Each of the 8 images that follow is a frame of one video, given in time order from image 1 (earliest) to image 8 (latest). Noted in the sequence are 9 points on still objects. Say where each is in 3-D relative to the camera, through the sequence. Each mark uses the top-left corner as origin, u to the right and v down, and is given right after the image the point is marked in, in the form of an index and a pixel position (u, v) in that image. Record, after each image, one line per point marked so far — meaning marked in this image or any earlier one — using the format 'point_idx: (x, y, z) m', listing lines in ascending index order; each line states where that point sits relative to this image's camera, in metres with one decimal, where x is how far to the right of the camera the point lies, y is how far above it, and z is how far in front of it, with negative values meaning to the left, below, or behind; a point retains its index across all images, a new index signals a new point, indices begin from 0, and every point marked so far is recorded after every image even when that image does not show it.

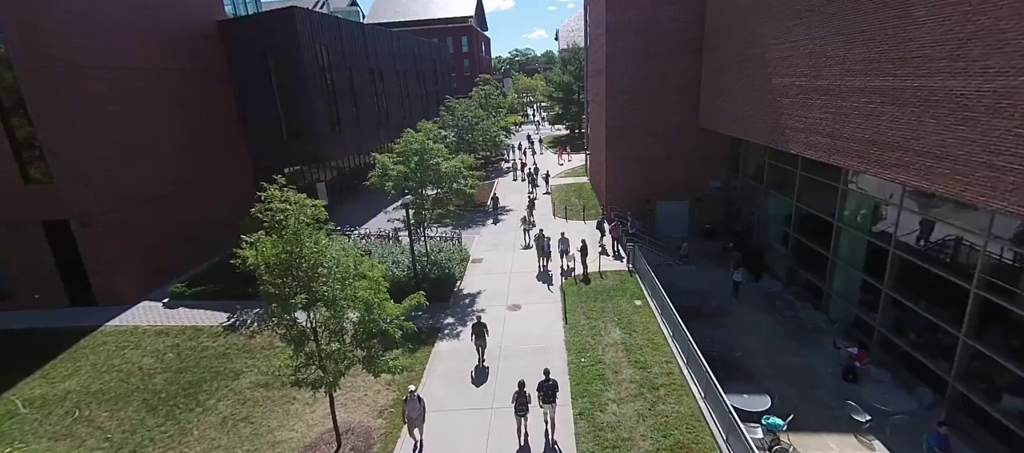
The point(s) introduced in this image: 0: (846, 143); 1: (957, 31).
0: (+6.3, +1.5, +8.2) m
1: (+6.0, +2.6, +5.9) m
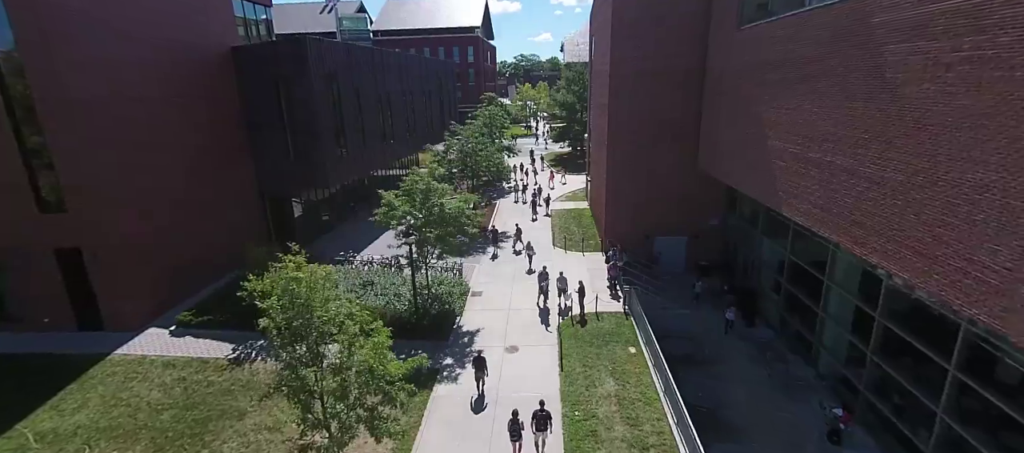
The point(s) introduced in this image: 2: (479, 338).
0: (+6.4, +0.1, +8.5) m
1: (+6.1, +1.3, +6.2) m
2: (-1.0, -3.2, +12.6) m
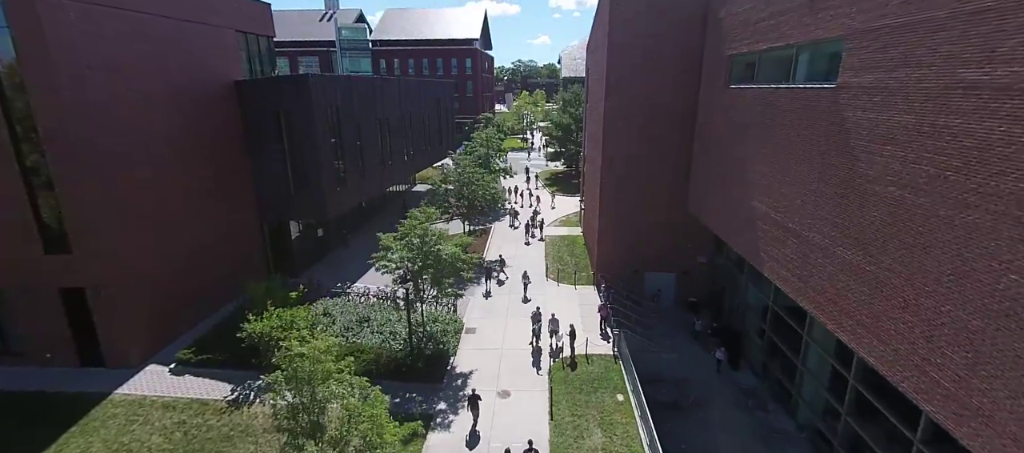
0: (+6.2, -1.4, +9.0) m
1: (+6.1, -0.2, +6.7) m
2: (-1.2, -4.6, +13.0) m
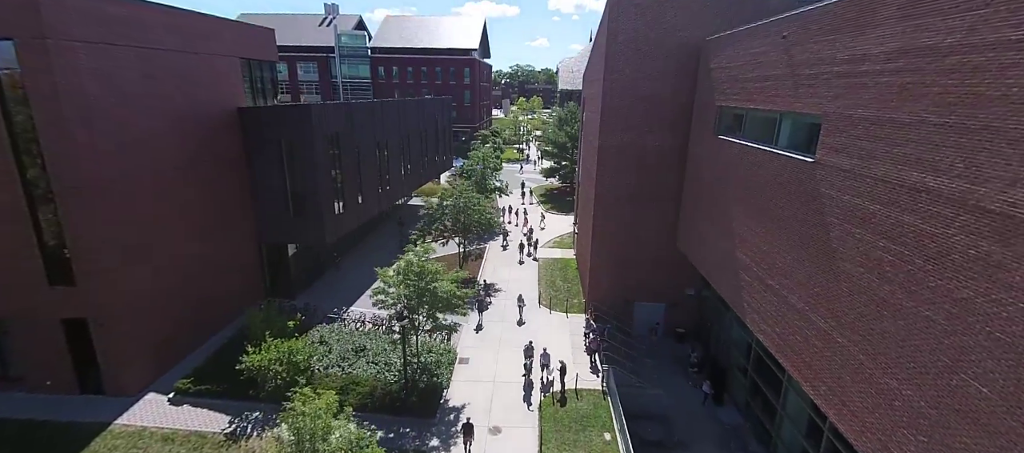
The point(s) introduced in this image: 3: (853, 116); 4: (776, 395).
0: (+6.1, -2.7, +9.5) m
1: (+6.0, -1.5, +7.2) m
2: (-1.5, -5.8, +13.4) m
3: (+6.2, +2.0, +7.8) m
4: (+7.7, -4.9, +12.6) m
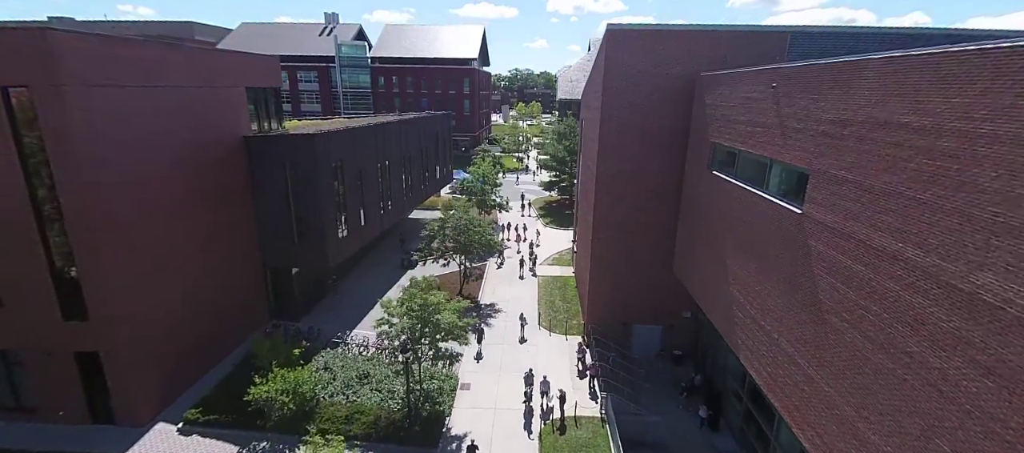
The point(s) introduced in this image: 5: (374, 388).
0: (+6.1, -3.8, +9.9) m
1: (+6.0, -2.6, +7.6) m
2: (-1.4, -6.9, +13.7) m
3: (+6.2, +0.9, +8.2) m
4: (+7.7, -6.0, +12.9) m
5: (-4.9, -5.8, +15.4) m
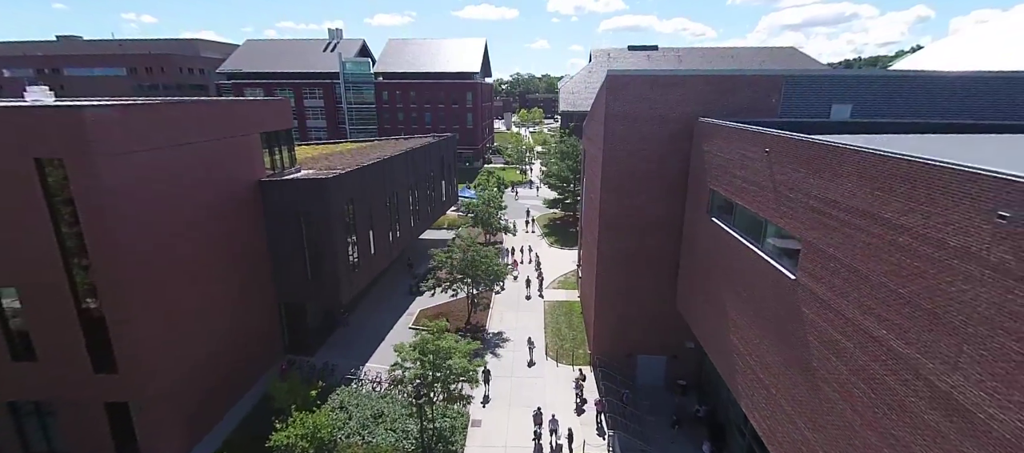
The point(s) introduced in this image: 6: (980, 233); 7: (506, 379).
0: (+6.4, -5.2, +10.4) m
1: (+6.2, -4.0, +8.1) m
2: (-1.1, -8.5, +14.2) m
3: (+6.4, -0.5, +8.7) m
4: (+8.1, -7.5, +13.4) m
5: (-4.6, -7.5, +16.0) m
6: (+6.1, -0.1, +5.6) m
7: (-0.3, -7.0, +19.7) m
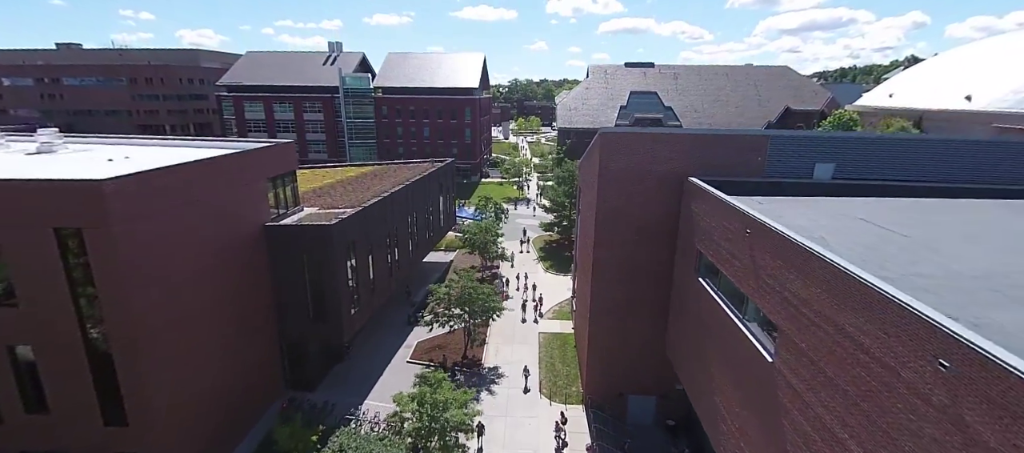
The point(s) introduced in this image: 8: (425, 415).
0: (+6.2, -7.3, +11.0) m
1: (+6.1, -6.1, +8.8) m
2: (-1.3, -10.6, +14.8) m
3: (+6.3, -2.6, +9.4) m
4: (+7.9, -9.6, +14.1) m
5: (-4.8, -9.5, +16.6) m
6: (+6.0, -2.1, +6.3) m
7: (-0.5, -9.0, +20.3) m
8: (-3.1, -6.7, +15.7) m
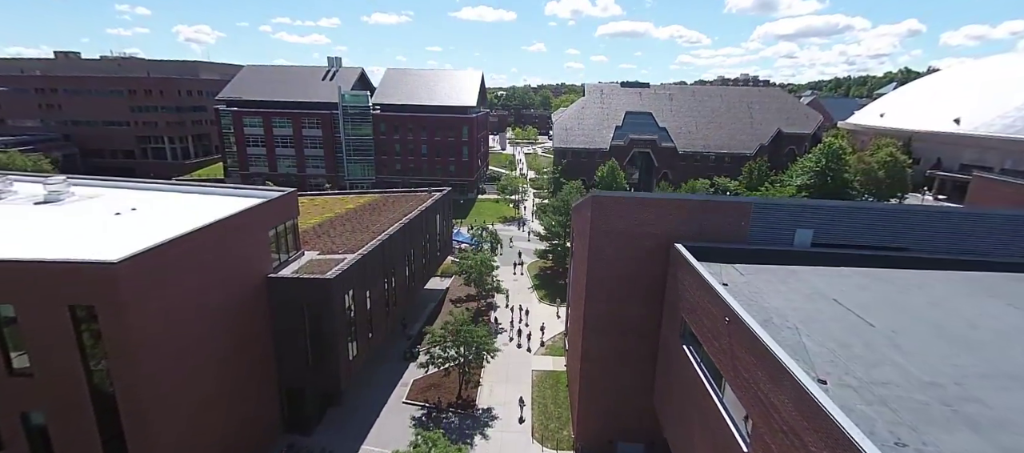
0: (+6.0, -9.9, +11.8) m
1: (+5.8, -8.7, +9.5) m
2: (-1.7, -13.1, +15.5) m
3: (+6.1, -5.2, +10.2) m
4: (+7.5, -12.2, +14.8) m
5: (-5.2, -12.0, +17.2) m
6: (+5.8, -4.7, +7.1) m
7: (-0.9, -11.6, +20.9) m
8: (-3.4, -9.2, +16.3) m
